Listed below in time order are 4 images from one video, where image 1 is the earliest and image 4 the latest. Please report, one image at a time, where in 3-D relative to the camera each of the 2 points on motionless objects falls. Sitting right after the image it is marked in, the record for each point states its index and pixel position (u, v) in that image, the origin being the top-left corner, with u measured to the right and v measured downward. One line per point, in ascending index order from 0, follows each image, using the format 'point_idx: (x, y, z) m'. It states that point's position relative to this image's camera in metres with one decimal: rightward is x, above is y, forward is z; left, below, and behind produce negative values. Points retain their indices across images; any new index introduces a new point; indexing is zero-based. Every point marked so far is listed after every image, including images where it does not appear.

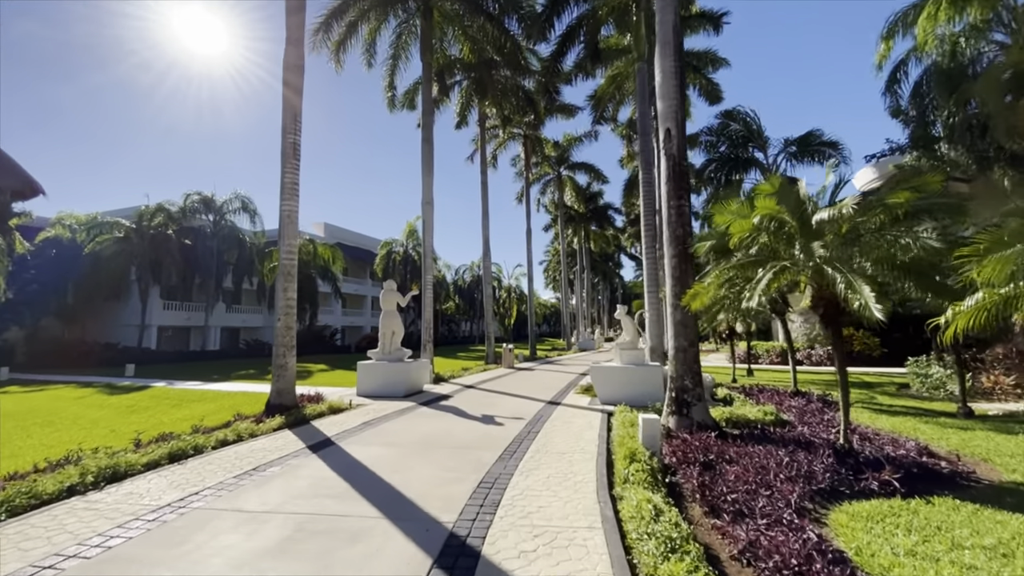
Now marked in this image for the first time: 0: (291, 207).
0: (-5.5, +2.0, +10.9) m
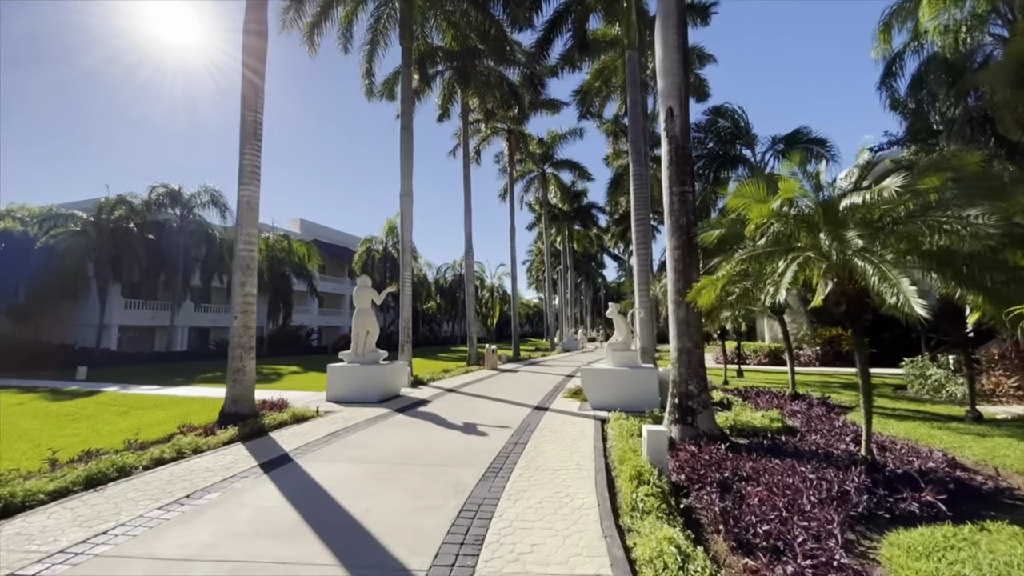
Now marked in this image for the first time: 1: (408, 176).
0: (-5.8, +2.1, +9.8) m
1: (-4.2, +4.5, +17.7) m
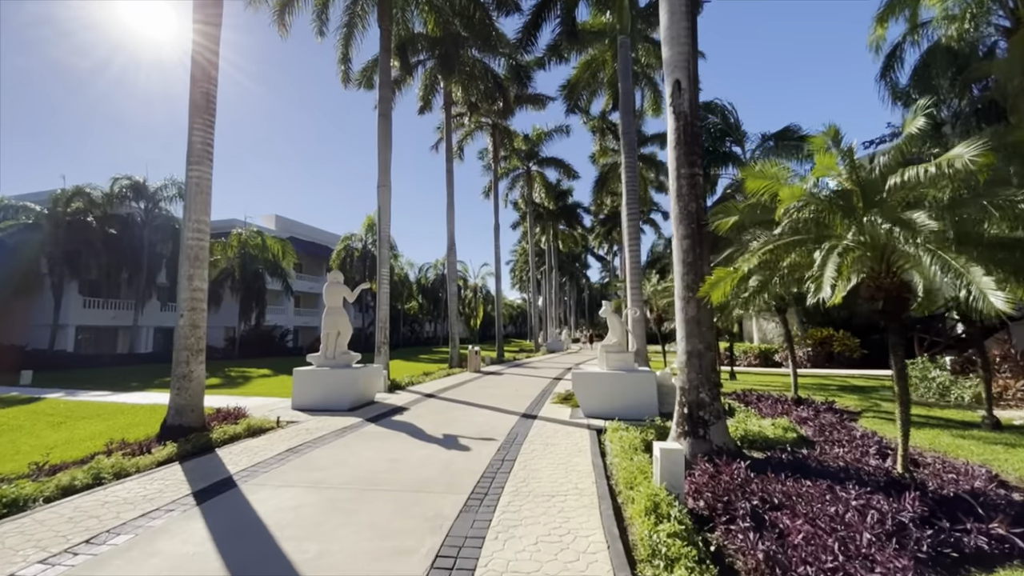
0: (-6.1, +2.2, +8.6) m
1: (-4.8, +4.6, +16.6) m
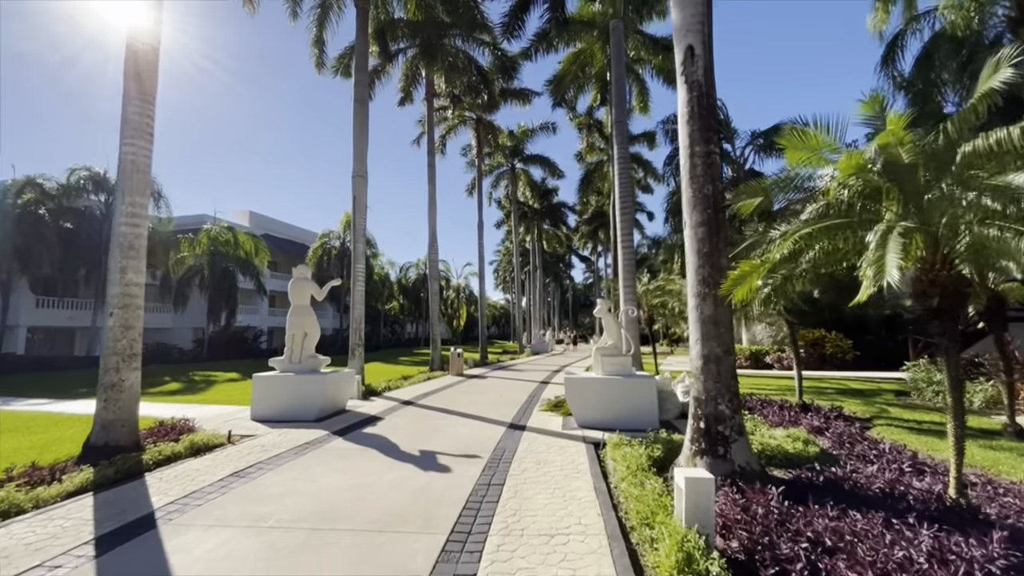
0: (-6.3, +2.3, +7.4) m
1: (-5.3, +4.7, +15.4) m
